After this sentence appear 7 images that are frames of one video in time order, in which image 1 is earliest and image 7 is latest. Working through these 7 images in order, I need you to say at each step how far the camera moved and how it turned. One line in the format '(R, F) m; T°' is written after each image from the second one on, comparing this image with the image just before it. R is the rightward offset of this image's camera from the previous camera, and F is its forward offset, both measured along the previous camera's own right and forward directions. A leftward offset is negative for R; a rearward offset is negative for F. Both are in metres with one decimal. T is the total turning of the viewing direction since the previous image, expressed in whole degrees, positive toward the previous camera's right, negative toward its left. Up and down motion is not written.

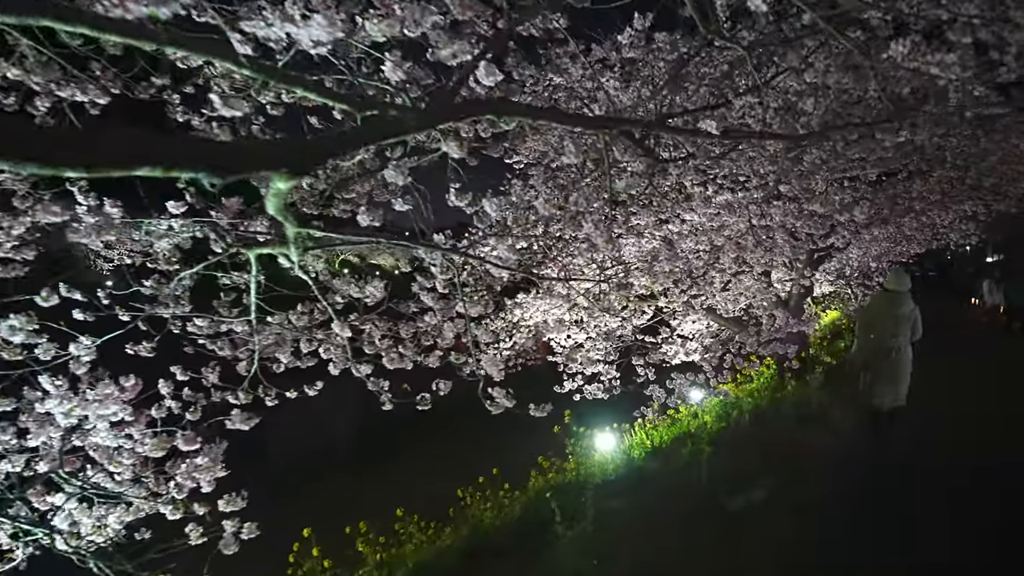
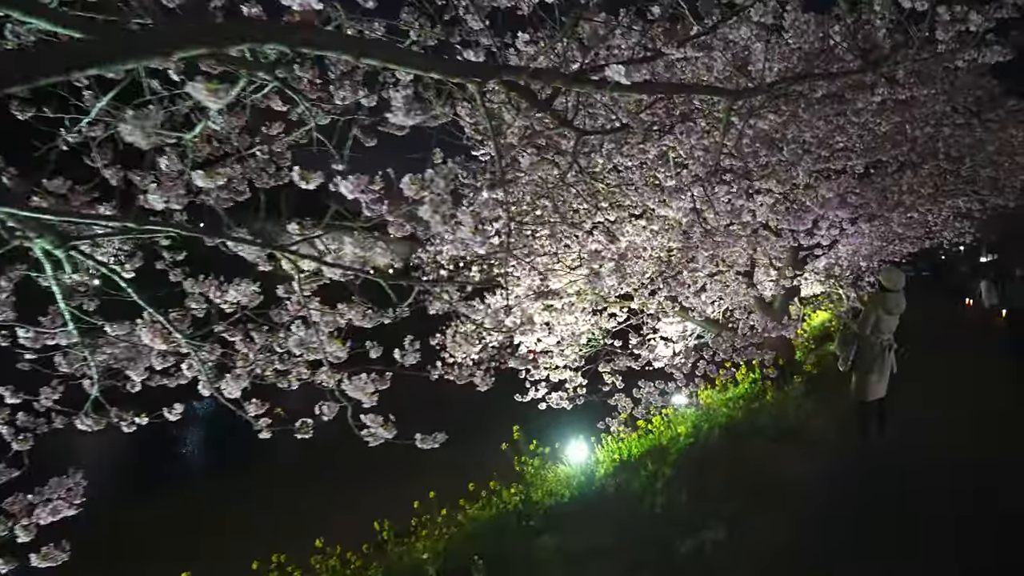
(+0.5, +0.8) m; 0°
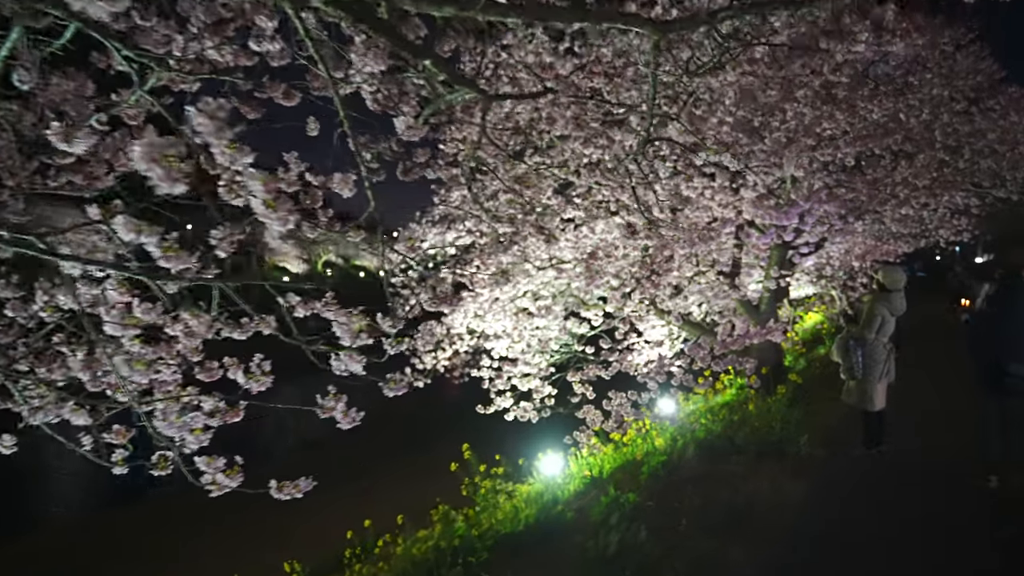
(+0.4, +0.8) m; 0°
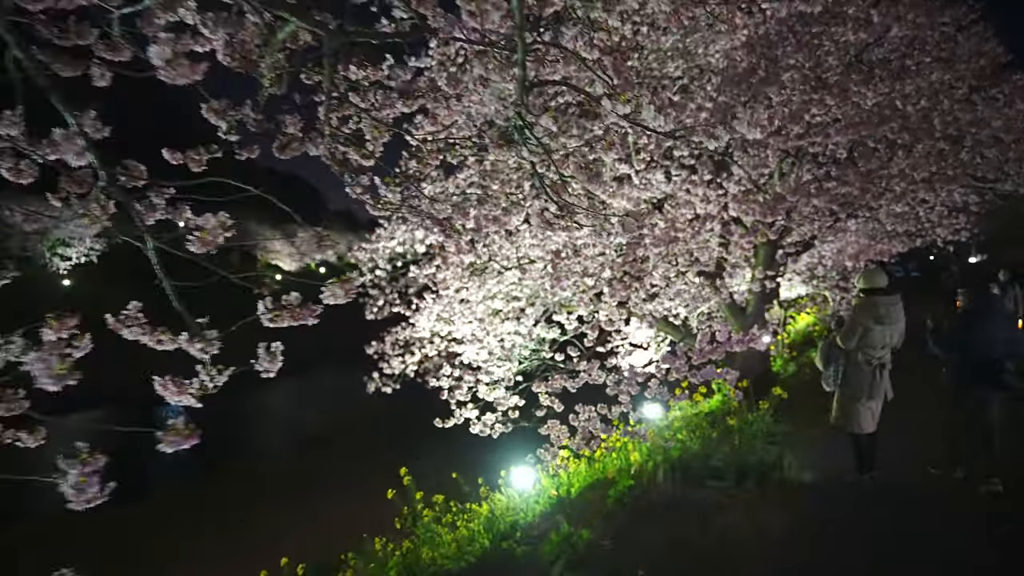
(+0.4, +0.8) m; 0°
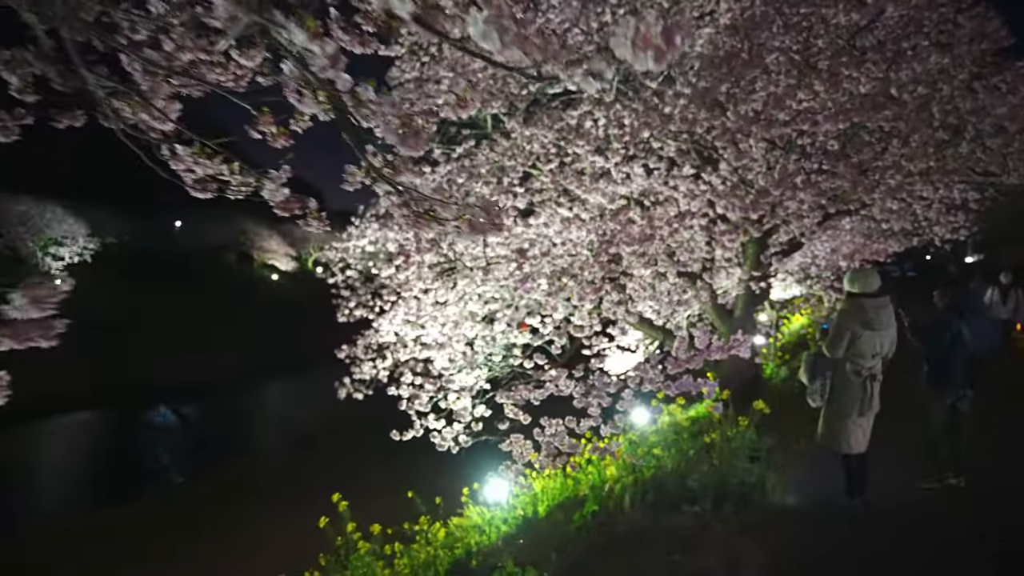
(+0.4, +0.6) m; 0°
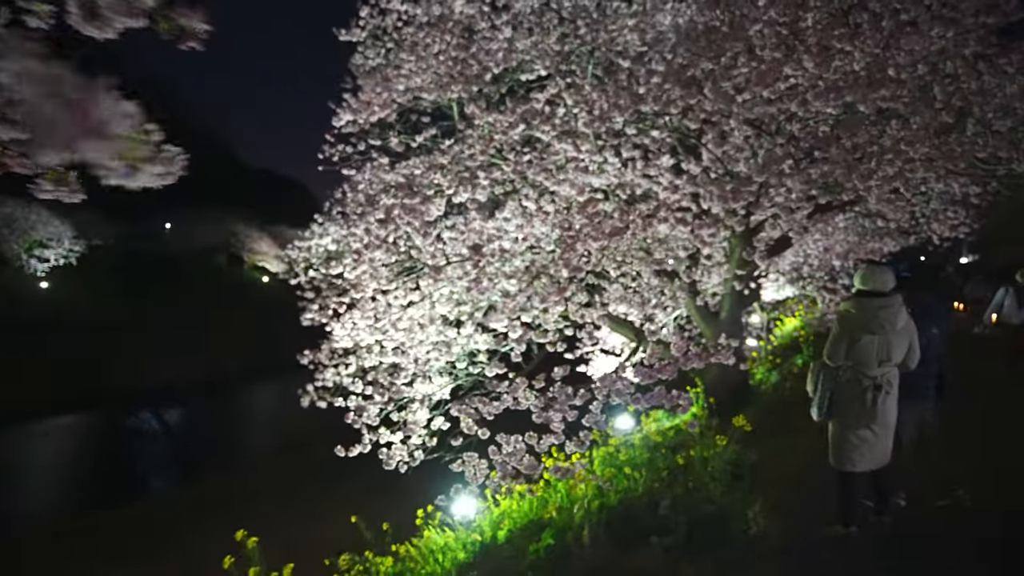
(+0.3, +0.8) m; 0°
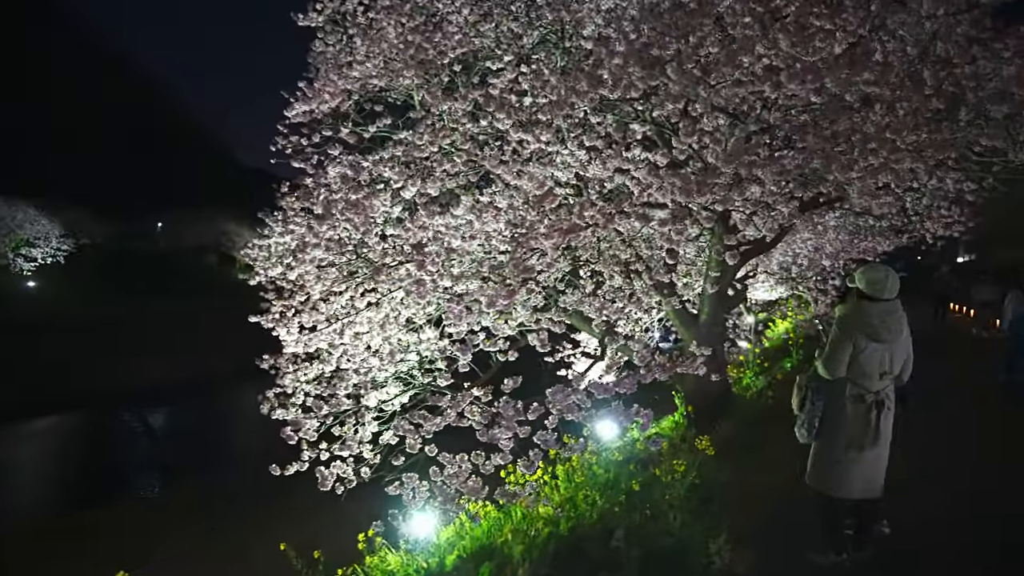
(+0.4, +0.6) m; 0°
